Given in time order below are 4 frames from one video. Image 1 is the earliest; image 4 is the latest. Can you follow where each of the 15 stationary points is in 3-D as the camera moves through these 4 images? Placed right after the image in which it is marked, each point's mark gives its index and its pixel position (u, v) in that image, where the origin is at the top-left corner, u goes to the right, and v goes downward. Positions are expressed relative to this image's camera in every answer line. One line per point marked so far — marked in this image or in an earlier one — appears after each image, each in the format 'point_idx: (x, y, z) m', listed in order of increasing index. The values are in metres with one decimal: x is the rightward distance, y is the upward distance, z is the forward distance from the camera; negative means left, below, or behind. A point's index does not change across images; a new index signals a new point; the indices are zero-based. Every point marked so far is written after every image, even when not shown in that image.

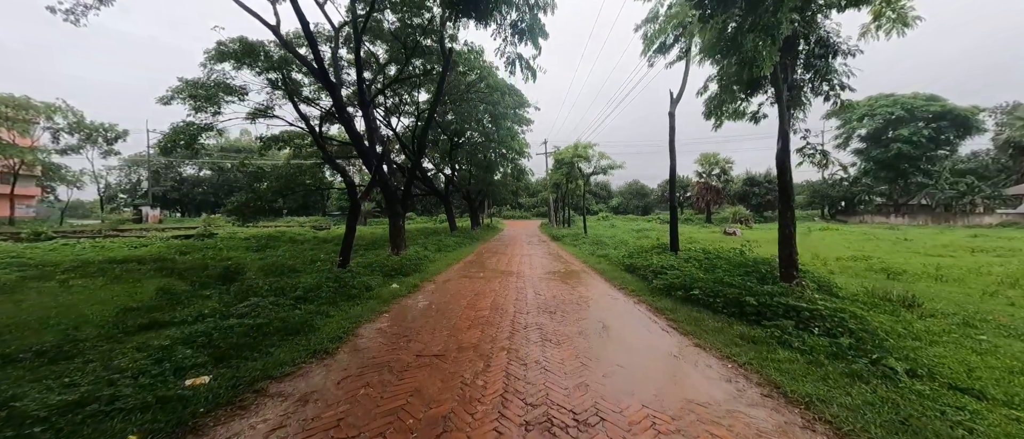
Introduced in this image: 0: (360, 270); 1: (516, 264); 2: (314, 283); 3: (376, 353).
0: (-3.7, -1.2, +7.4) m
1: (+0.1, -1.5, +10.6) m
2: (-4.0, -1.3, +6.2) m
3: (-1.6, -1.6, +3.6) m
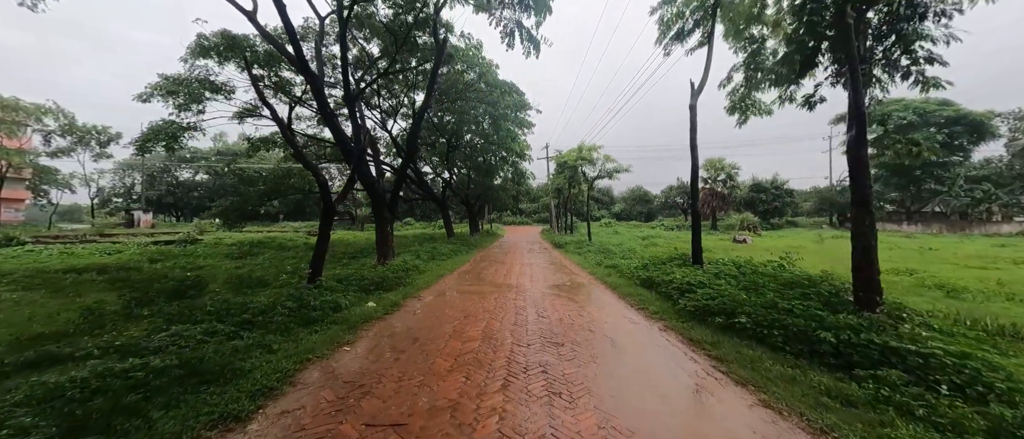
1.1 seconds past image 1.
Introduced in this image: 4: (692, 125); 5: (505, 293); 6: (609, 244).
0: (-3.8, -1.4, +6.4) m
1: (+0.1, -1.7, +9.5) m
2: (-4.1, -1.4, +5.2) m
3: (-1.6, -1.6, +2.5) m
4: (+4.4, +2.3, +7.4) m
5: (-0.1, -1.7, +7.1) m
6: (+5.5, -1.4, +17.3) m
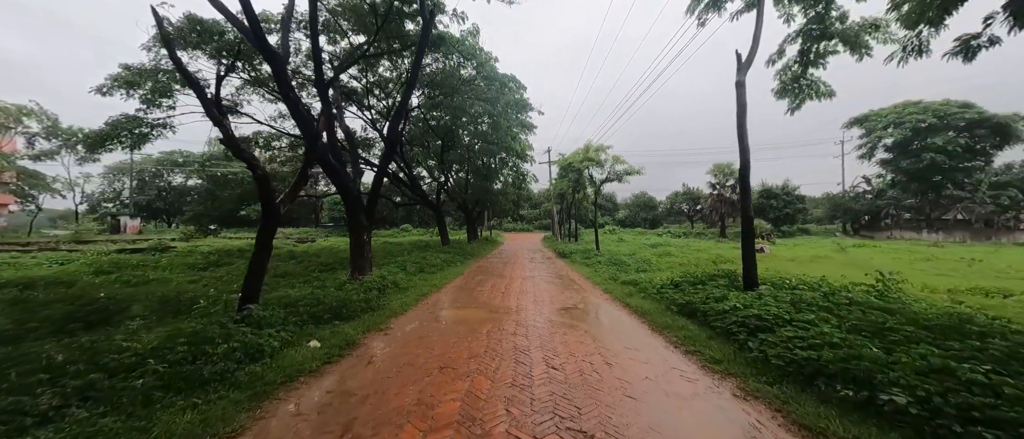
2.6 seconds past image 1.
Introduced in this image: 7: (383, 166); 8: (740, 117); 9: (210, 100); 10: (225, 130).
0: (-3.8, -1.5, +4.7) m
1: (+0.1, -1.9, +7.8) m
2: (-4.1, -1.5, +3.5) m
3: (-1.7, -1.6, +0.8) m
4: (+4.3, +2.2, +5.8) m
5: (-0.2, -1.8, +5.5) m
6: (+5.5, -1.8, +15.6) m
7: (-3.8, +1.6, +8.9) m
8: (+4.3, +1.9, +5.8) m
9: (-5.1, +2.0, +5.1) m
10: (-4.6, +1.4, +4.9) m
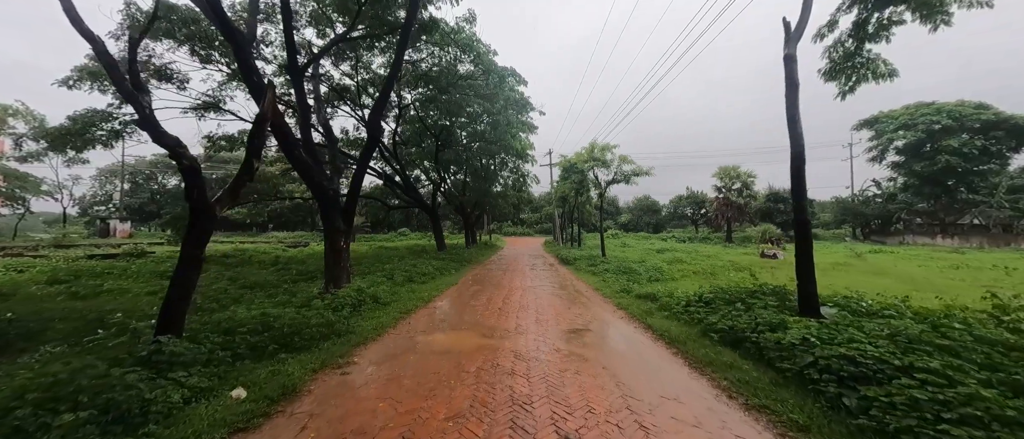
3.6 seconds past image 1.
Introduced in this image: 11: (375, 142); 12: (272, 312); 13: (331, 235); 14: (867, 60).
0: (-3.8, -1.5, +3.6) m
1: (+0.1, -2.0, +6.7) m
2: (-4.1, -1.5, +2.4) m
3: (-1.7, -1.6, -0.3) m
4: (+4.3, +2.1, +4.7) m
5: (-0.2, -1.9, +4.3) m
6: (+5.5, -2.0, +14.5) m
7: (-3.8, +1.5, +7.8) m
8: (+4.3, +1.9, +4.7) m
9: (-5.1, +2.0, +4.1) m
10: (-4.7, +1.4, +3.9) m
11: (-3.5, +2.0, +7.9) m
12: (-4.1, -1.6, +5.2) m
13: (-4.4, -0.4, +7.6) m
14: (+6.4, +2.9, +5.5) m
